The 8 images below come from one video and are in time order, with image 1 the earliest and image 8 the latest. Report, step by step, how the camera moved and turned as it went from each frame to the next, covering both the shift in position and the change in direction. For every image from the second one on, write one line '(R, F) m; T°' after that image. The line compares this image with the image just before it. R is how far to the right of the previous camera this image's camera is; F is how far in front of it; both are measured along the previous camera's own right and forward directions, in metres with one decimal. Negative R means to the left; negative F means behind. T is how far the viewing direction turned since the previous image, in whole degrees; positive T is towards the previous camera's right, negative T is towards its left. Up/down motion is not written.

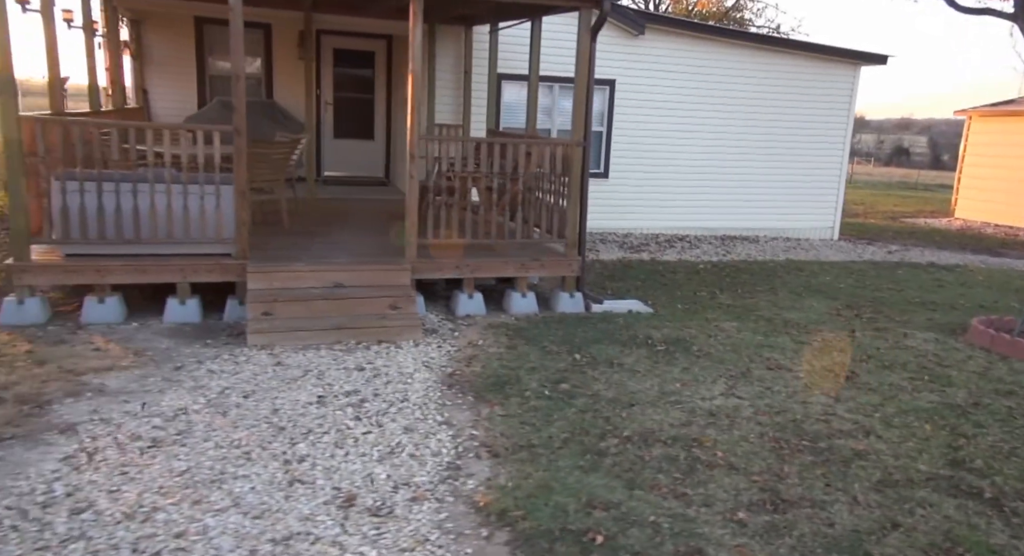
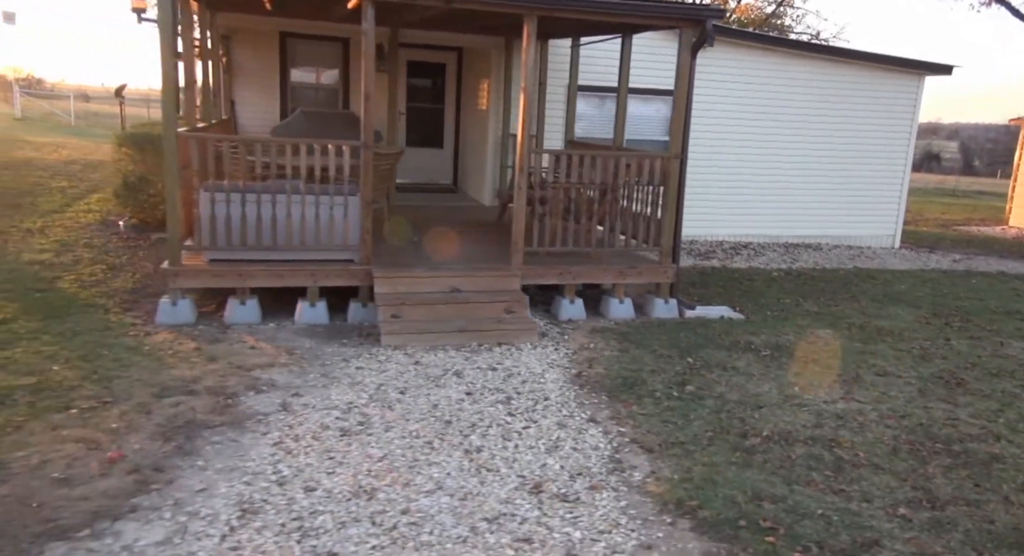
(-0.5, -0.3) m; -5°
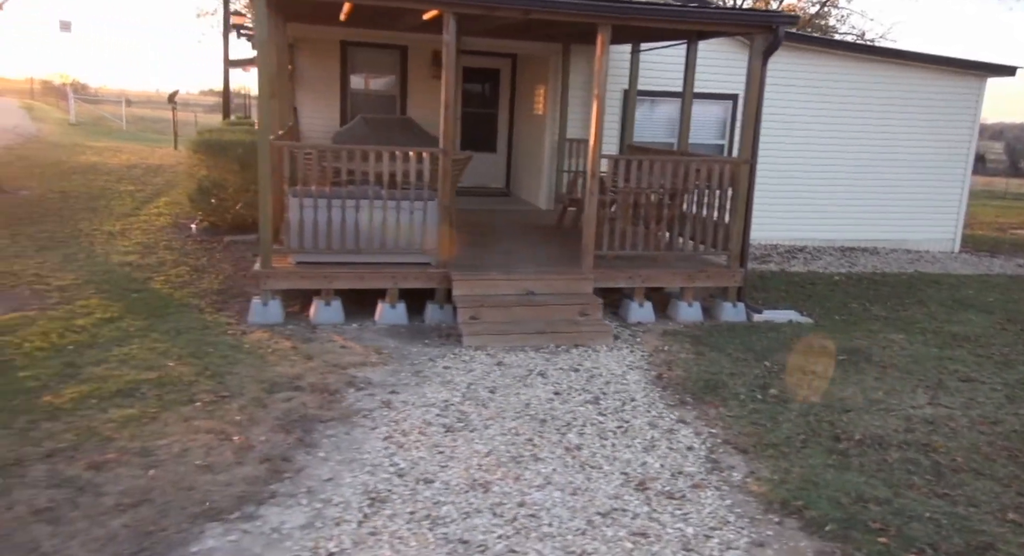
(-0.2, -0.1) m; -4°
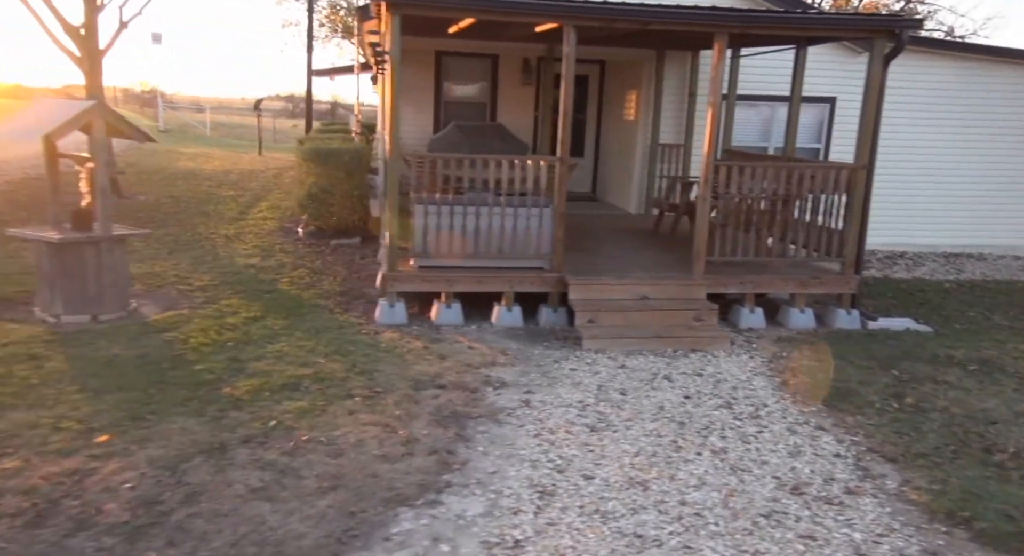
(-0.3, -0.1) m; -6°
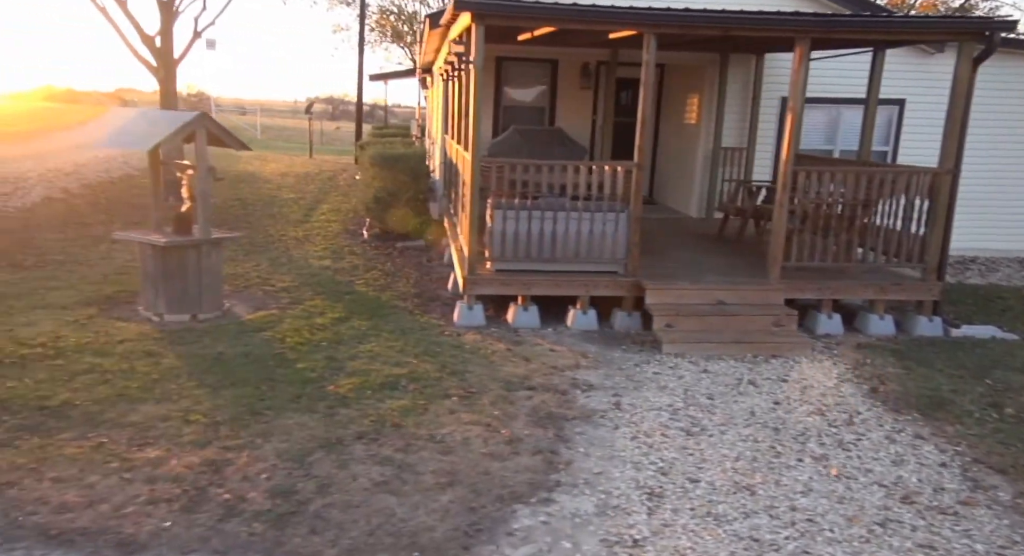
(-0.2, -0.1) m; -4°
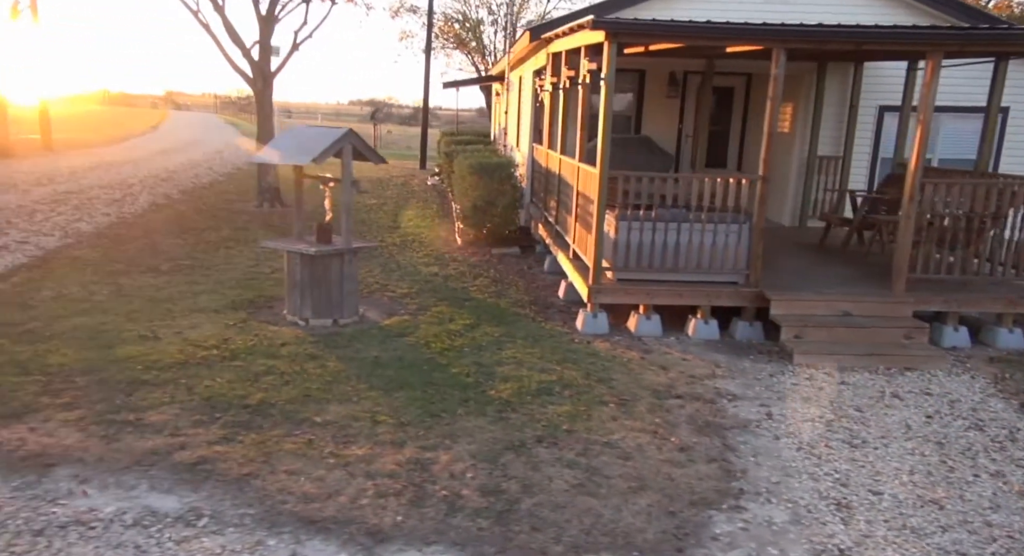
(-0.4, -0.2) m; -6°
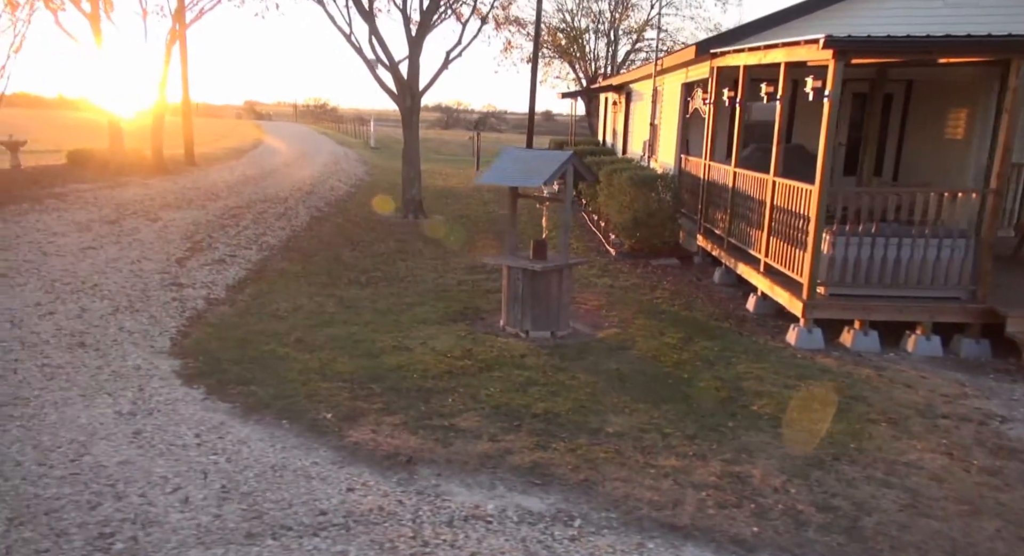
(-0.7, -0.2) m; -10°
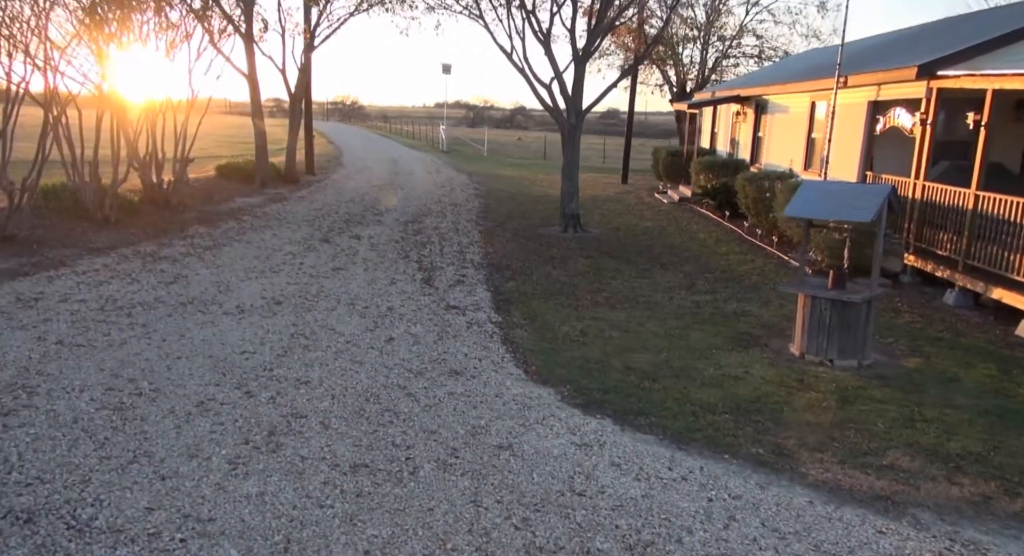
(-1.4, -0.3) m; -11°
